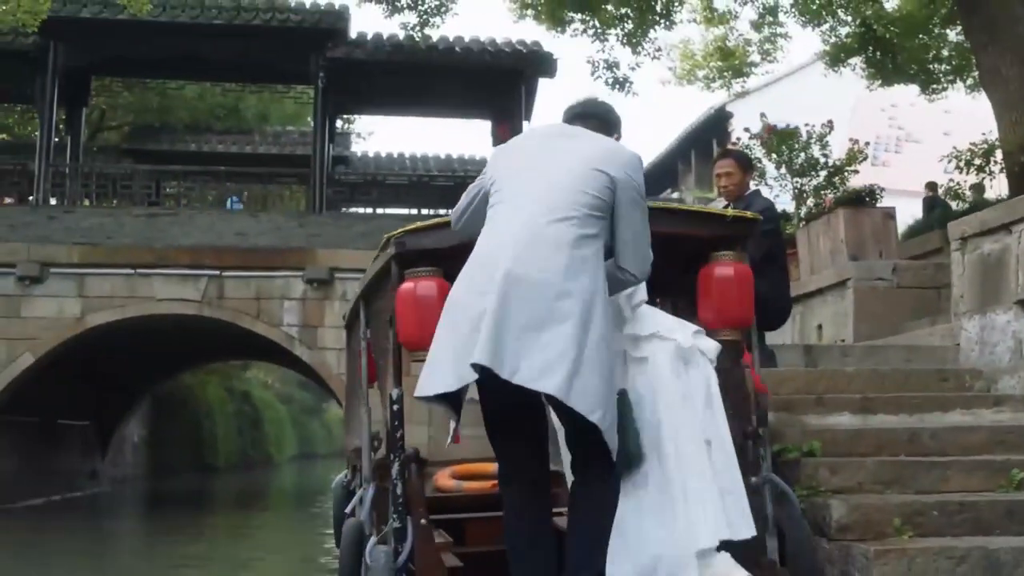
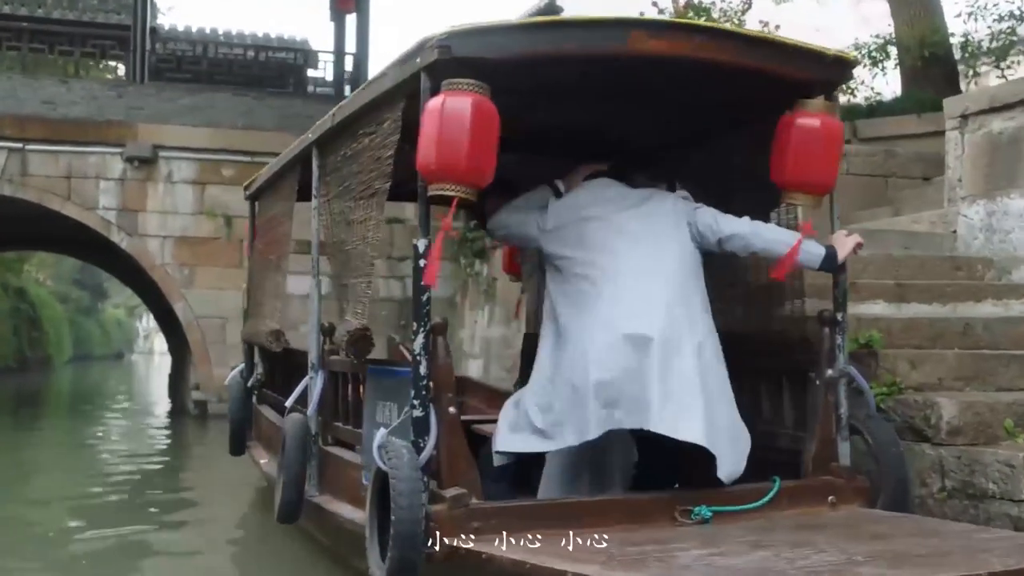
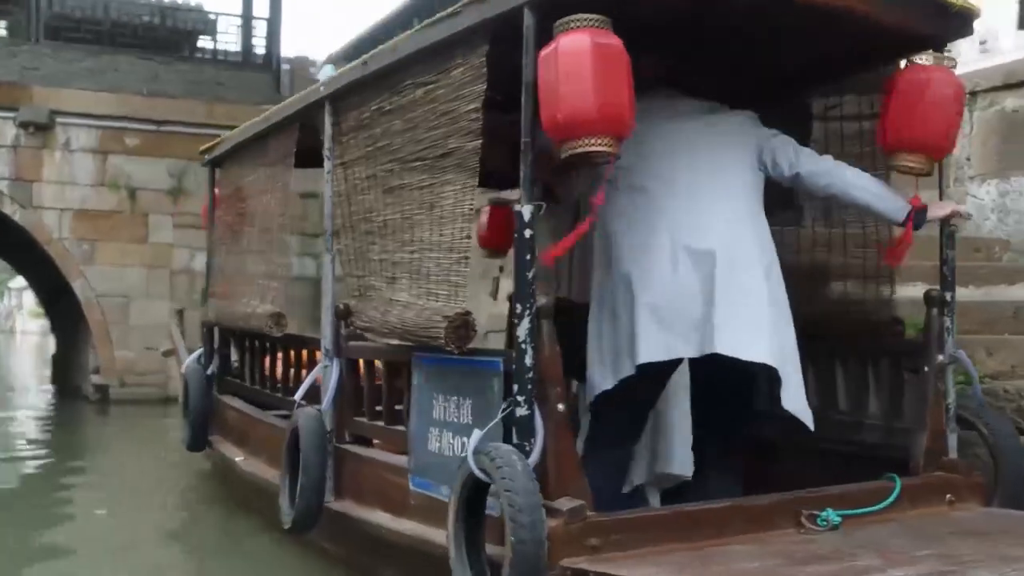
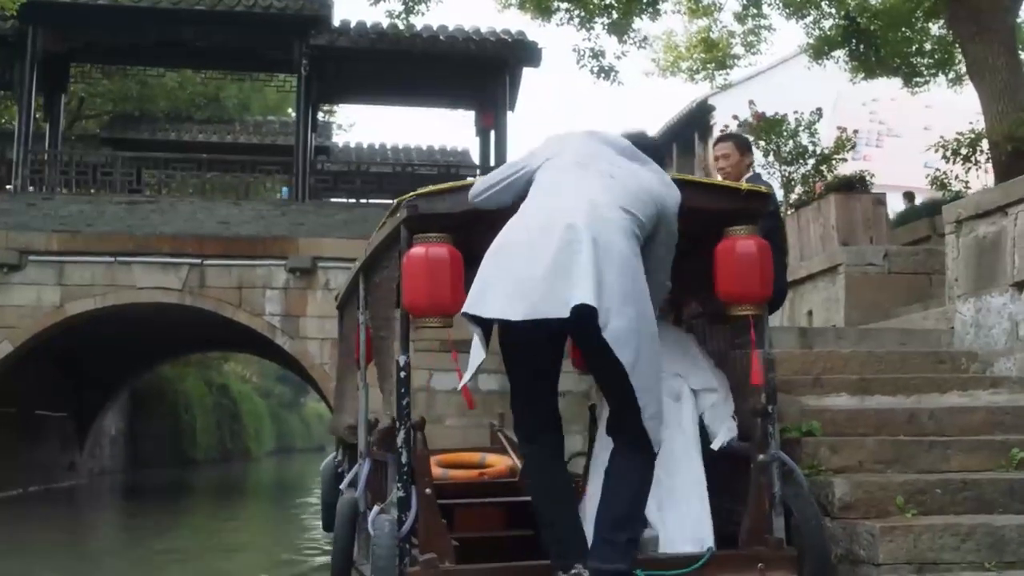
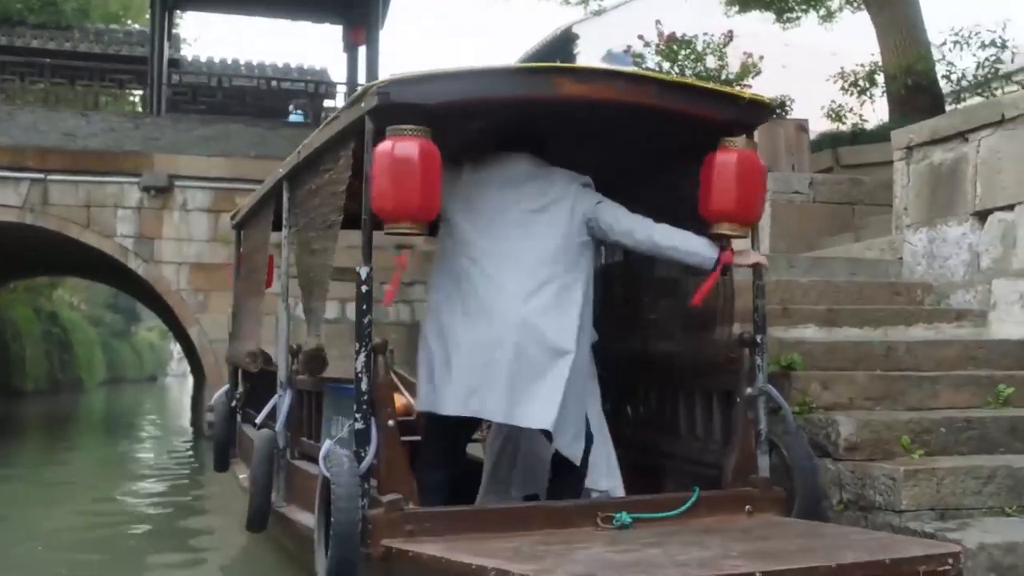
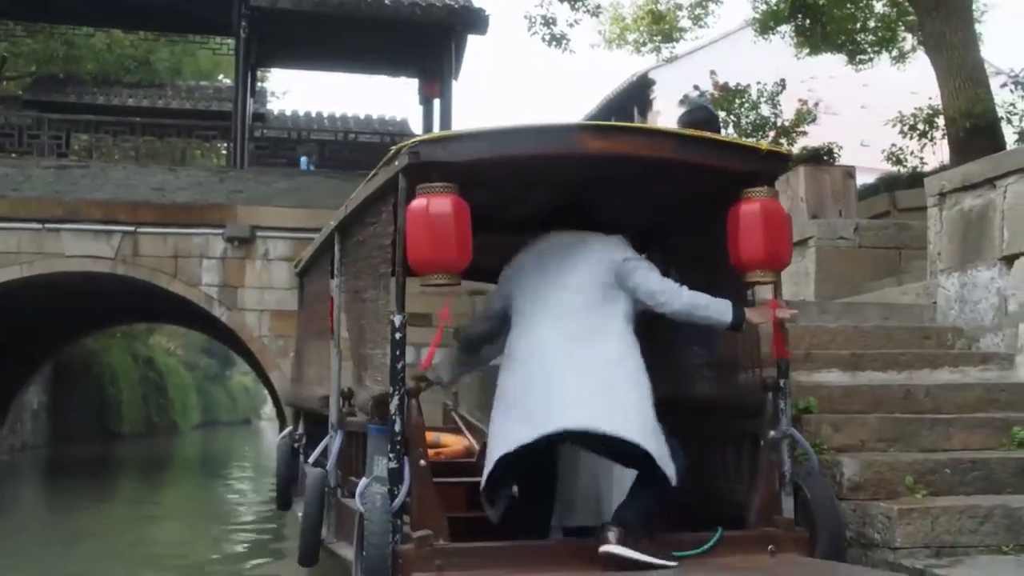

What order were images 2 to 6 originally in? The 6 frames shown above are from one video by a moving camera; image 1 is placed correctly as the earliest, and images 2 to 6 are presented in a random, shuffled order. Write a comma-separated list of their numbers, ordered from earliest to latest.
4, 6, 5, 2, 3
